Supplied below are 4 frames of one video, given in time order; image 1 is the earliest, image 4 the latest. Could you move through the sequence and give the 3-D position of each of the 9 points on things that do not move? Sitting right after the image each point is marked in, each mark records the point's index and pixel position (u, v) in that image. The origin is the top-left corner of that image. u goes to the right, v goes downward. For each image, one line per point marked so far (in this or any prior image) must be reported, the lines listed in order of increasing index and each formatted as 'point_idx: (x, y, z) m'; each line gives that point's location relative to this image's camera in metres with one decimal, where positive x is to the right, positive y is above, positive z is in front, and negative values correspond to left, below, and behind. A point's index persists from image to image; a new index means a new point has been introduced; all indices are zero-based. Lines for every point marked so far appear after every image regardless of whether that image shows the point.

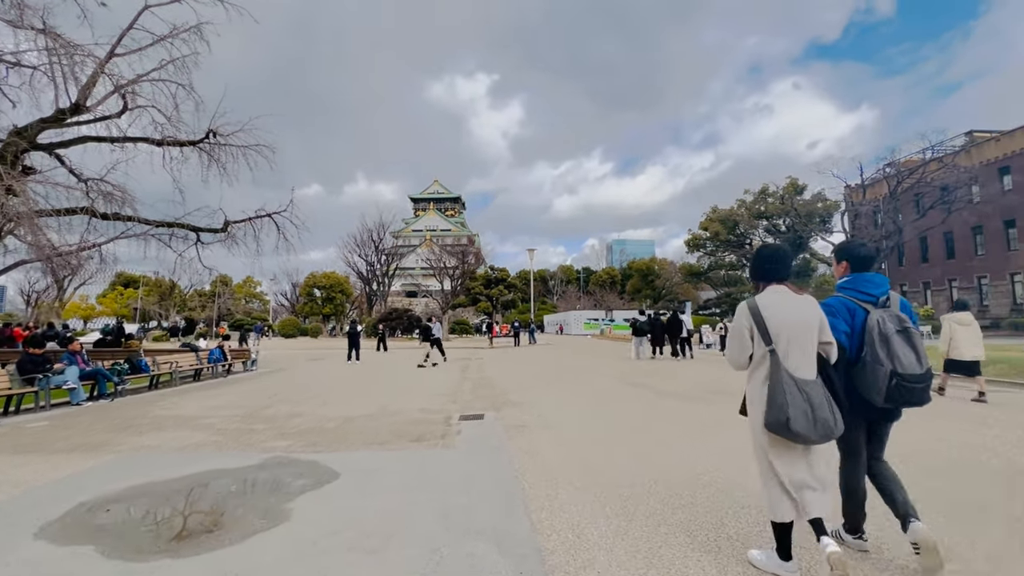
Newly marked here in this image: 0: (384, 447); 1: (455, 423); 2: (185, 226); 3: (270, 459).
0: (-1.6, -2.0, +5.9) m
1: (-0.9, -2.1, +7.3) m
2: (-10.7, +2.0, +15.4) m
3: (-2.8, -2.0, +5.4) m
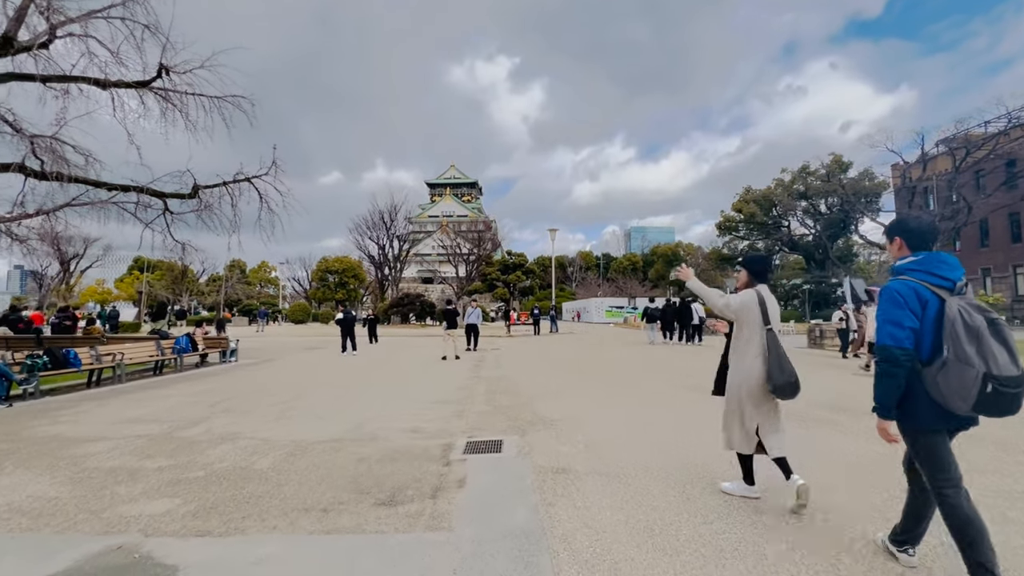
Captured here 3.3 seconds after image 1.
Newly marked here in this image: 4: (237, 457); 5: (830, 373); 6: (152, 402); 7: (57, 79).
0: (-1.3, -1.7, +3.3) m
1: (-0.6, -1.7, +4.7) m
2: (-10.0, +2.7, +13.0) m
3: (-2.5, -1.6, +2.8) m
4: (-2.8, -1.7, +4.8) m
5: (+7.3, -1.9, +10.8) m
6: (-5.8, -1.8, +7.6) m
7: (-10.3, +4.7, +10.7) m
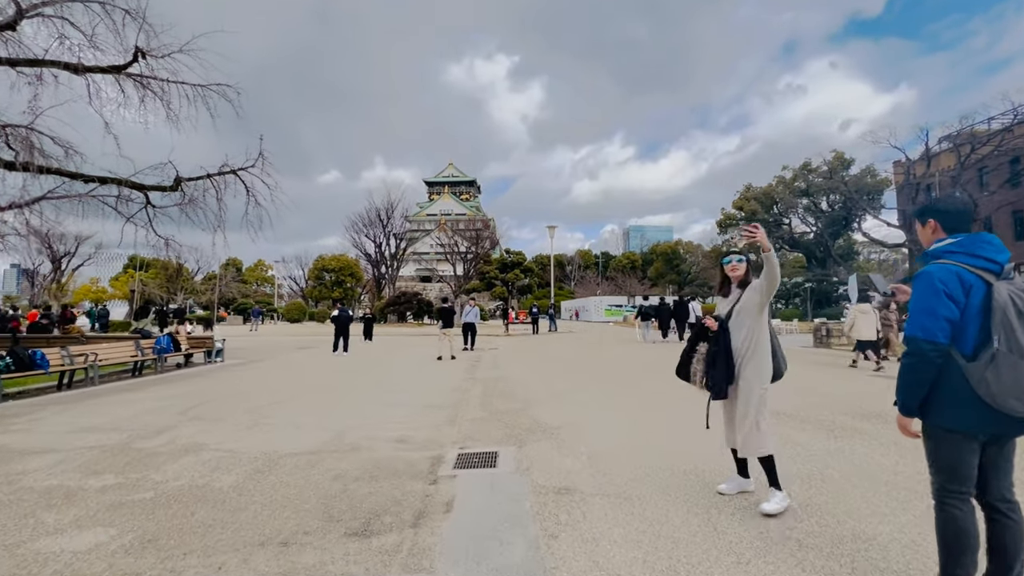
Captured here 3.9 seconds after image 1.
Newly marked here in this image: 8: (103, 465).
0: (-1.4, -1.6, +2.8) m
1: (-0.6, -1.7, +4.2) m
2: (-10.1, +2.7, +12.4) m
3: (-2.5, -1.6, +2.3) m
4: (-2.8, -1.7, +4.3) m
5: (+7.2, -1.9, +10.3) m
6: (-5.8, -1.8, +7.0) m
7: (-10.3, +4.8, +10.1) m
8: (-3.8, -1.6, +4.4) m
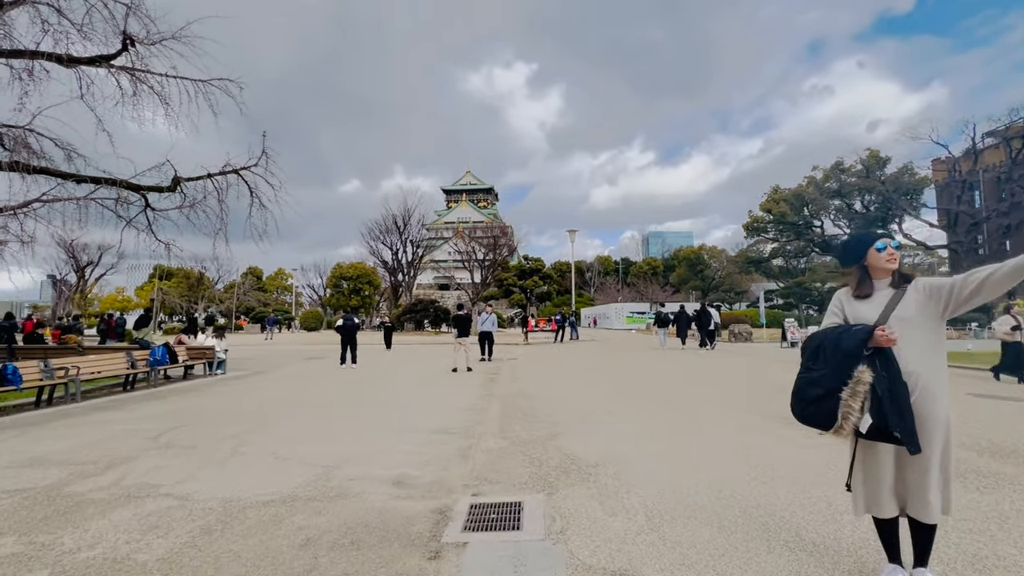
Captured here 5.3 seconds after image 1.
0: (-1.2, -1.6, +1.7) m
1: (-0.4, -1.7, +3.0) m
2: (-9.6, +2.5, +11.7) m
3: (-2.4, -1.6, +1.2) m
4: (-2.6, -1.7, +3.2) m
5: (+7.6, -1.9, +8.9) m
6: (-5.5, -1.8, +6.1) m
7: (-9.9, +4.7, +9.4) m
8: (-3.6, -1.7, +3.4) m
